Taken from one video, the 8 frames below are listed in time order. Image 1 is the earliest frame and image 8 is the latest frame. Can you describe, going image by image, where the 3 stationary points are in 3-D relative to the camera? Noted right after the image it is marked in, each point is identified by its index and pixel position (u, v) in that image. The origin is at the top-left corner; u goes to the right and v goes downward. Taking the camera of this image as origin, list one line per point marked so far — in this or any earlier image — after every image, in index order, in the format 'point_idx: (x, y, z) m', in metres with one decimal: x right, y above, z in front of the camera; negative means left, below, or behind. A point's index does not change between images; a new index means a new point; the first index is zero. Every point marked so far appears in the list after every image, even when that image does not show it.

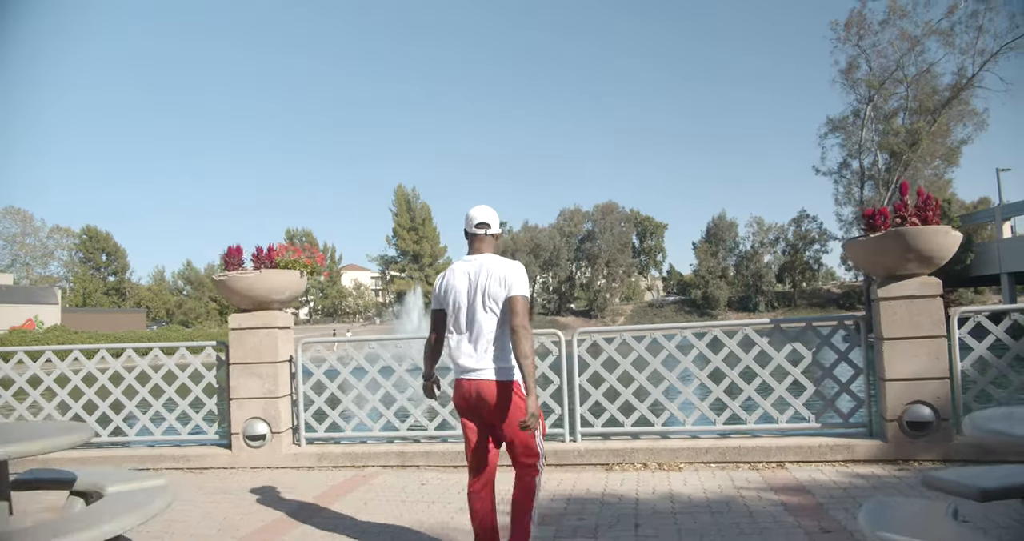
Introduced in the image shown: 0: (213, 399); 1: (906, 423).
0: (-3.0, -1.2, +7.1) m
1: (+3.1, -1.2, +5.6) m
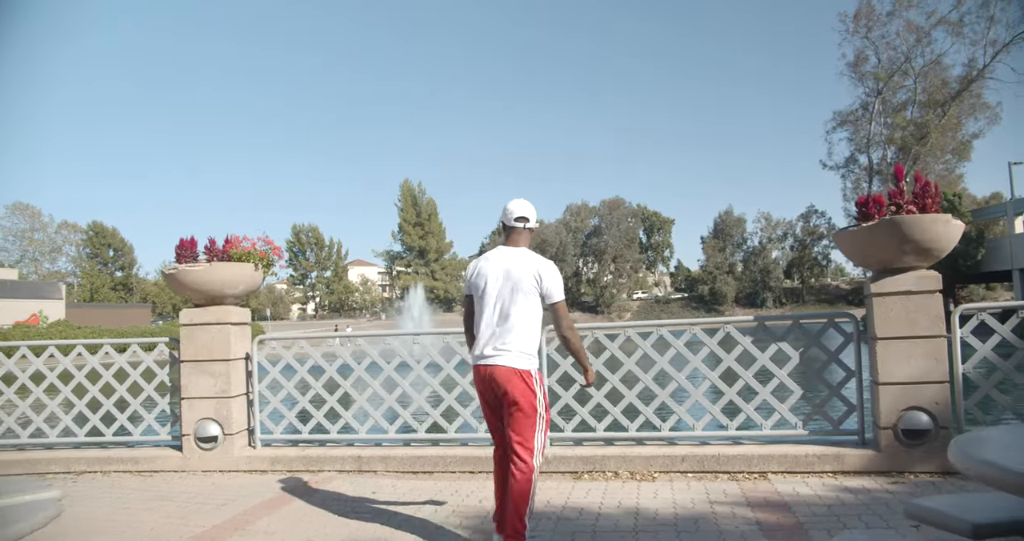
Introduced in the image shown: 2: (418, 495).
0: (-3.2, -1.2, +6.7) m
1: (+2.8, -1.1, +5.1) m
2: (-0.7, -1.7, +5.4) m
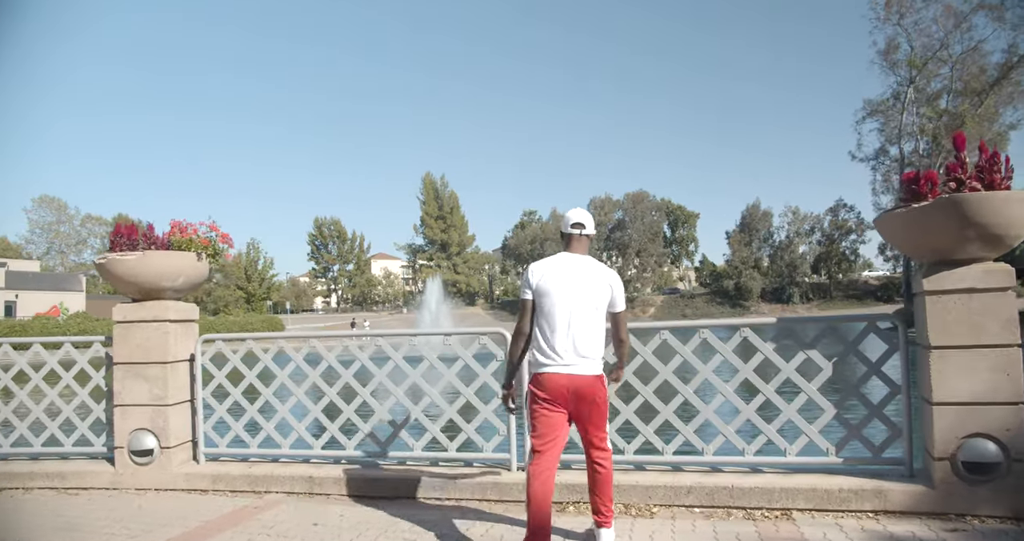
0: (-3.4, -1.1, +5.9) m
1: (+2.6, -1.1, +4.1) m
2: (-0.9, -1.6, +4.6) m
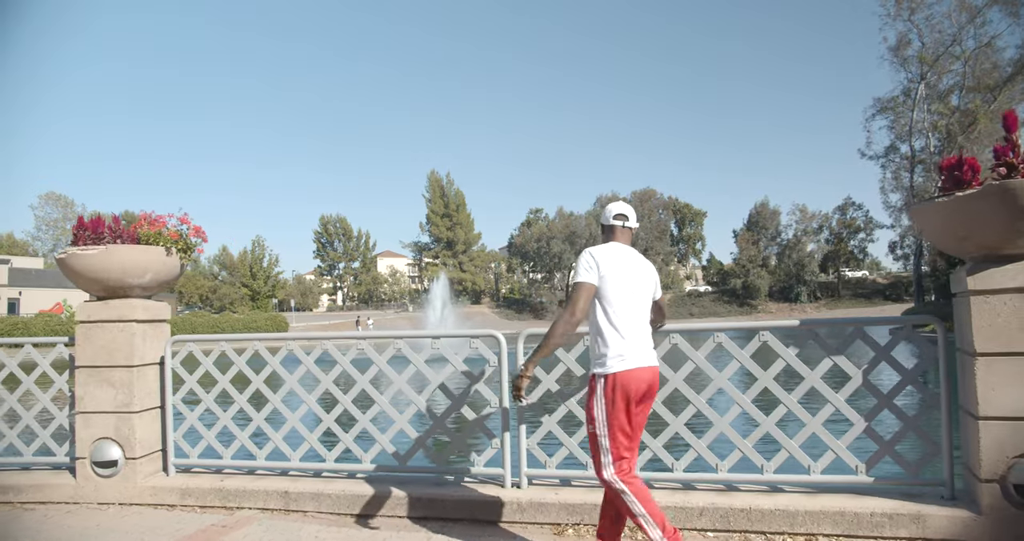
0: (-3.4, -1.1, +5.5) m
1: (+2.5, -1.1, +3.6) m
2: (-1.0, -1.6, +4.1) m
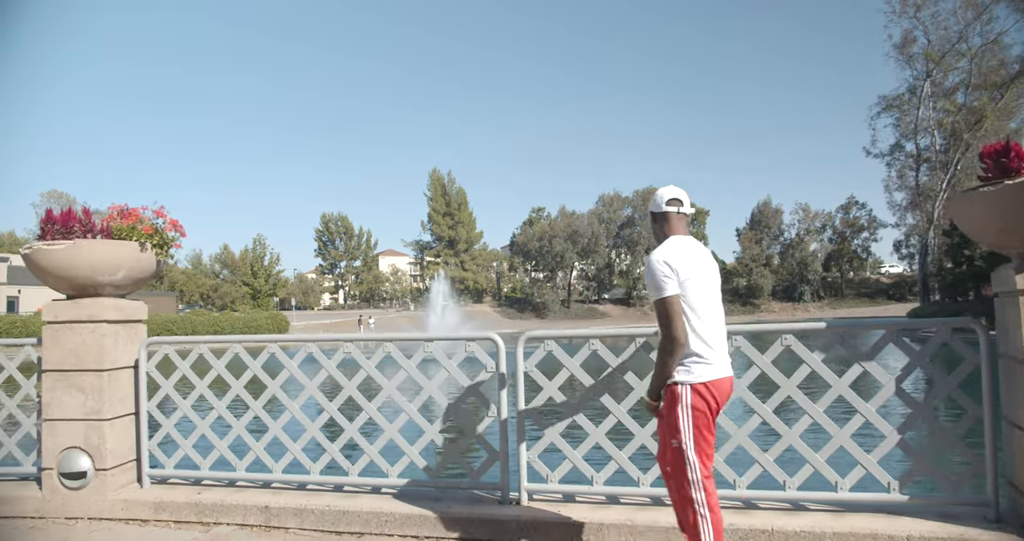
0: (-3.4, -1.0, +5.1) m
1: (+2.5, -1.1, +3.2) m
2: (-1.0, -1.6, +3.7) m
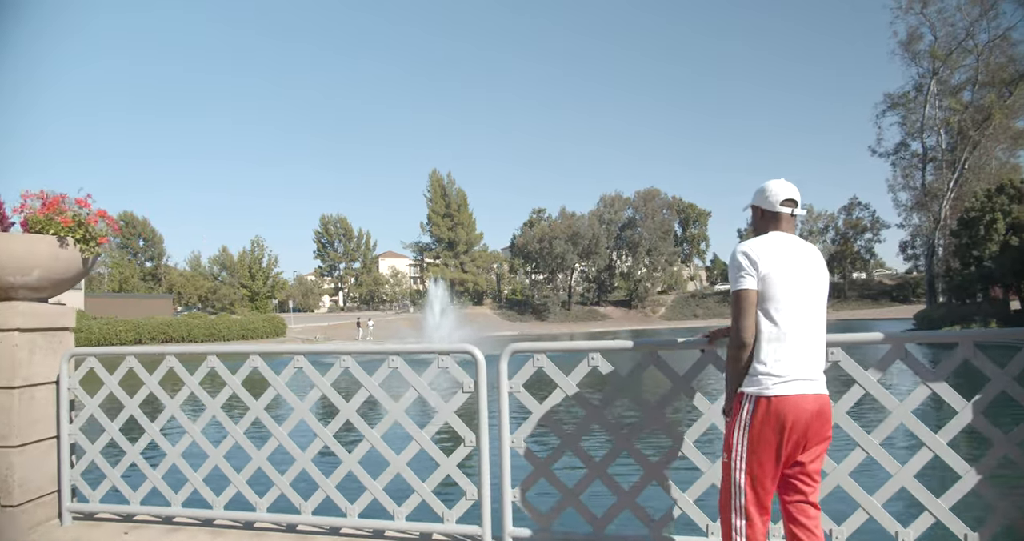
0: (-3.5, -1.0, +4.4) m
1: (+2.4, -1.1, +2.5) m
2: (-1.1, -1.6, +3.0) m
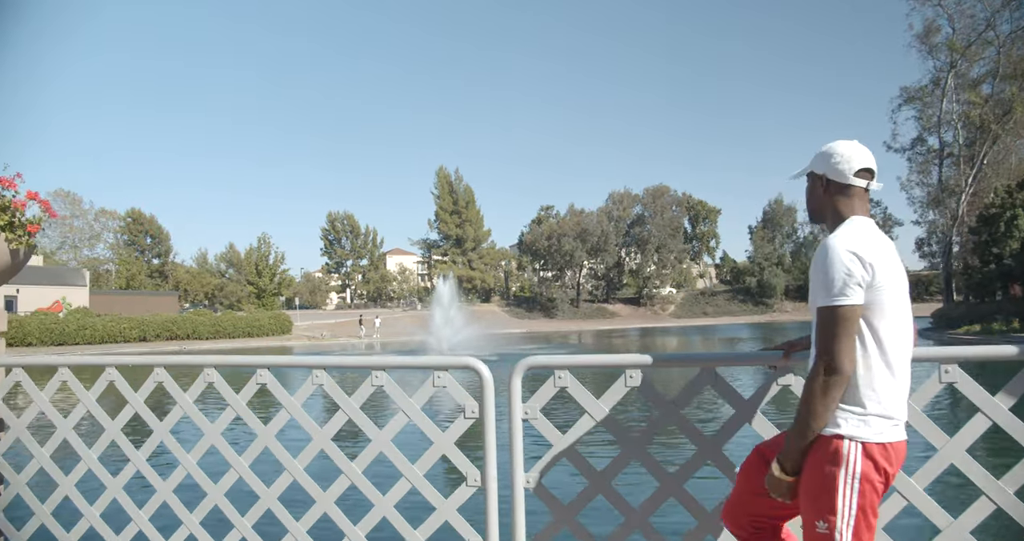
0: (-3.5, -1.0, +3.7) m
1: (+2.5, -1.0, +1.7) m
2: (-1.0, -1.6, +2.3) m
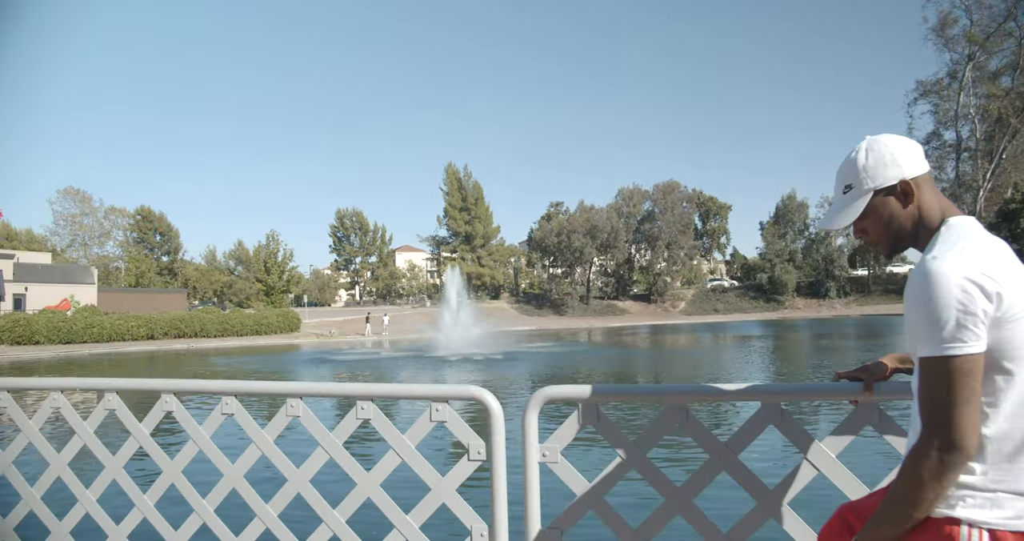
0: (-3.4, -1.0, +3.2) m
1: (+2.5, -1.1, +1.2) m
2: (-1.0, -1.6, +1.8) m
